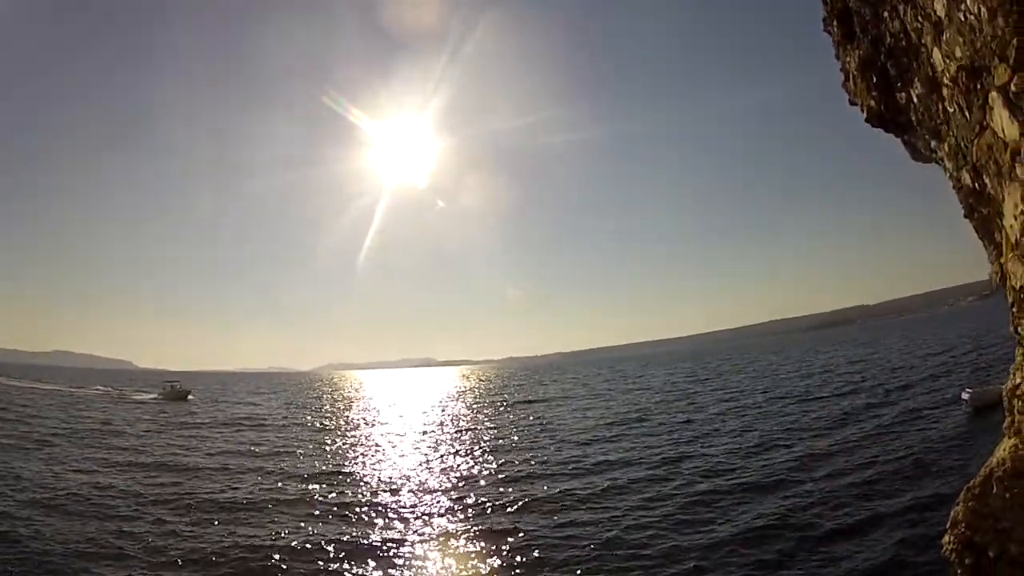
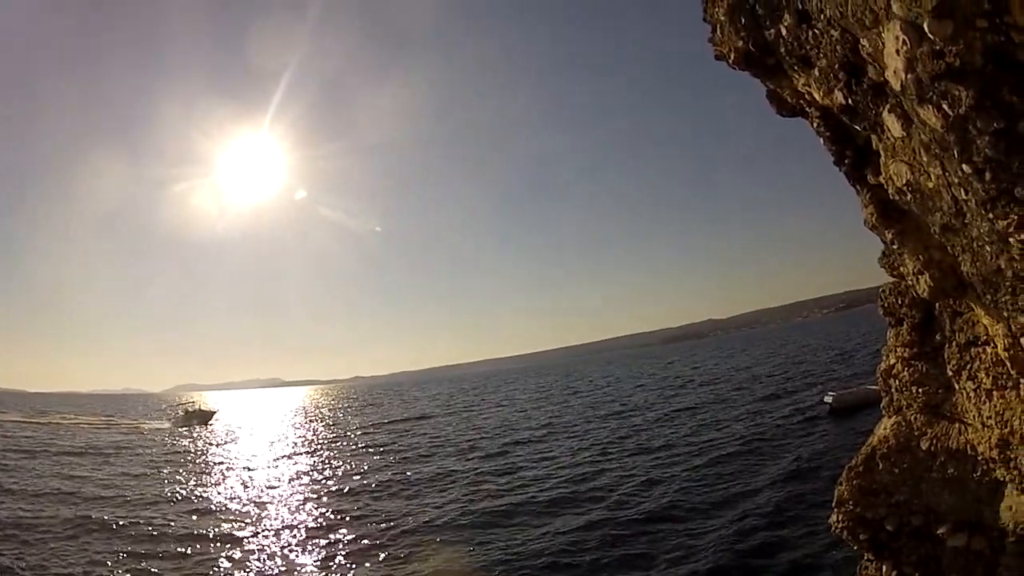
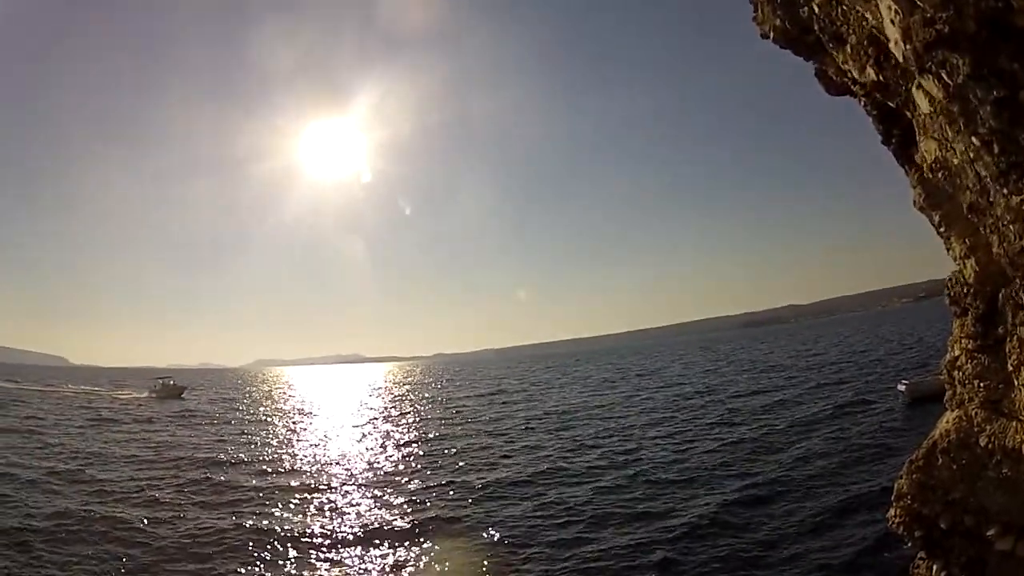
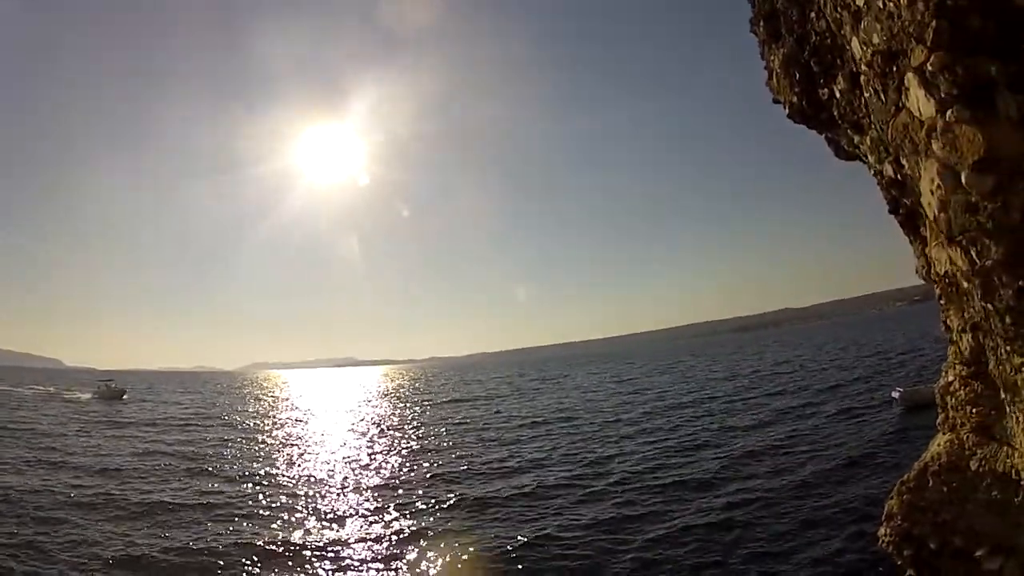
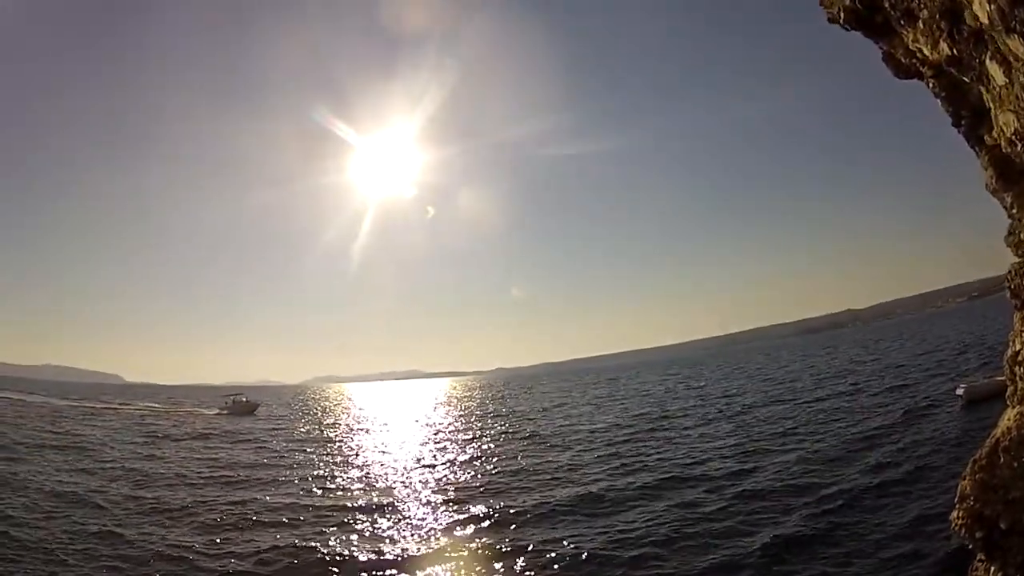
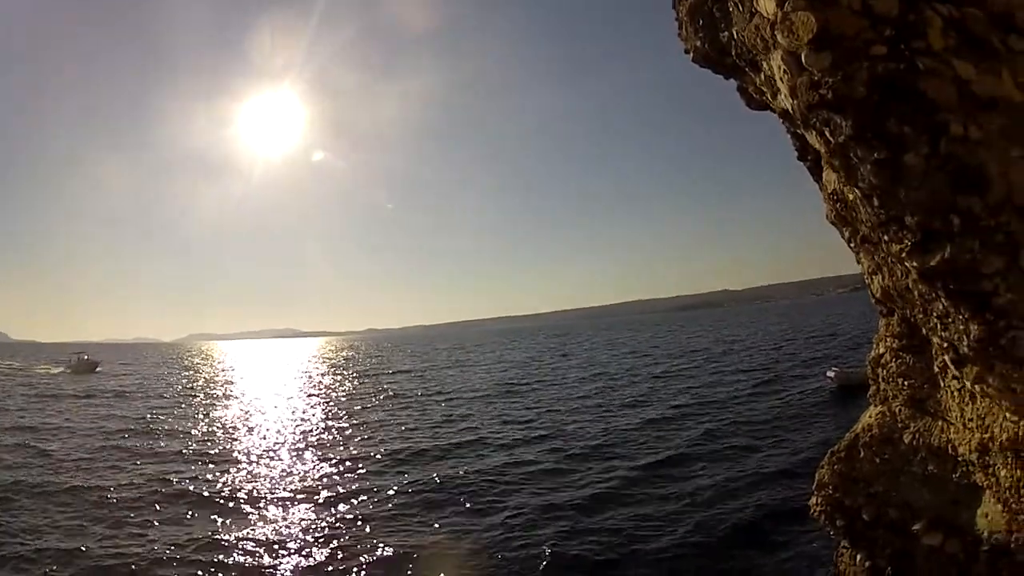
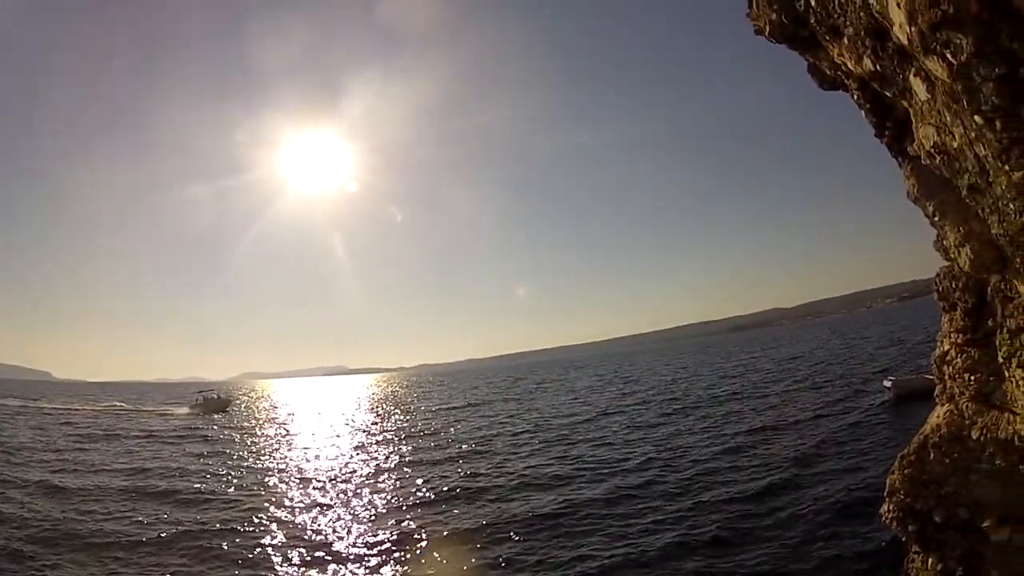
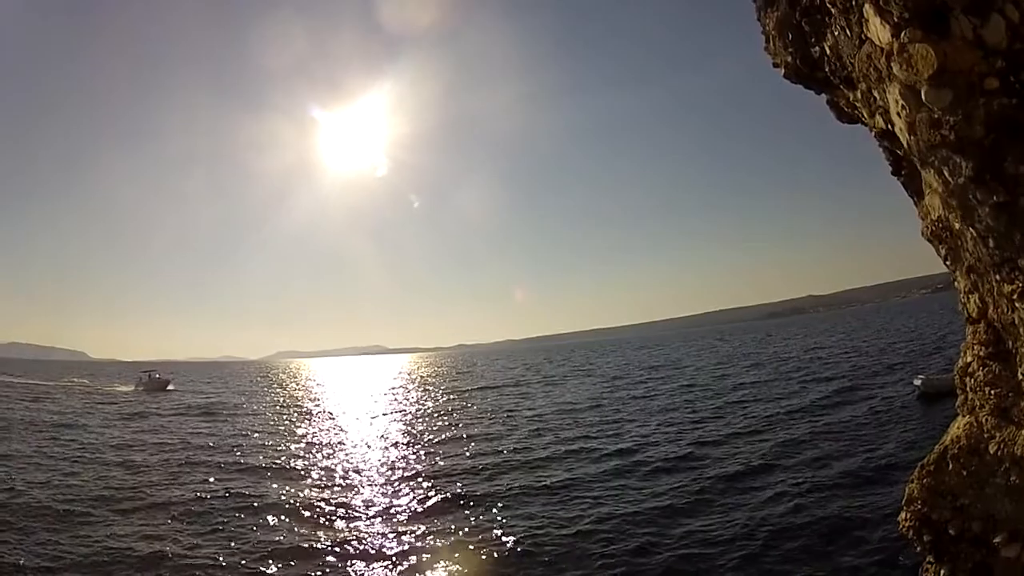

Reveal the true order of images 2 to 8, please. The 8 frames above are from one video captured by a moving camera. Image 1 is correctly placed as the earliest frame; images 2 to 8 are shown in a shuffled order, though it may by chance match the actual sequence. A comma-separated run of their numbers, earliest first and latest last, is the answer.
4, 8, 6, 3, 5, 7, 2
